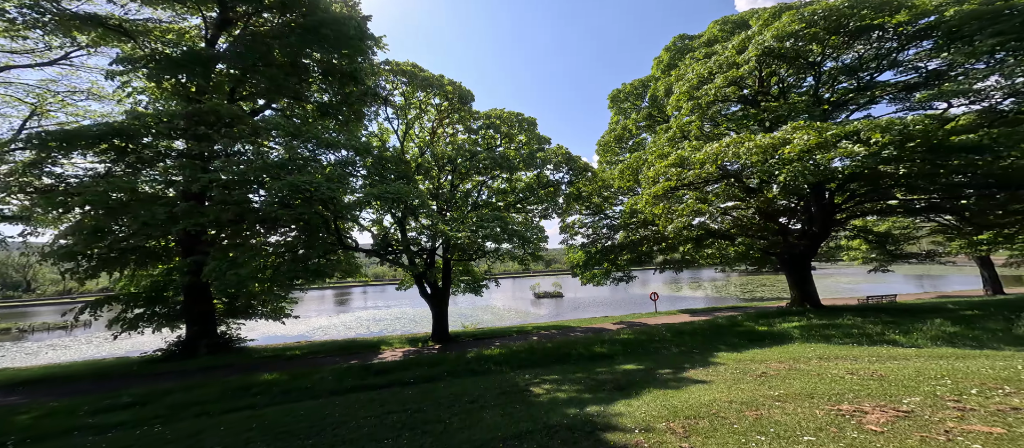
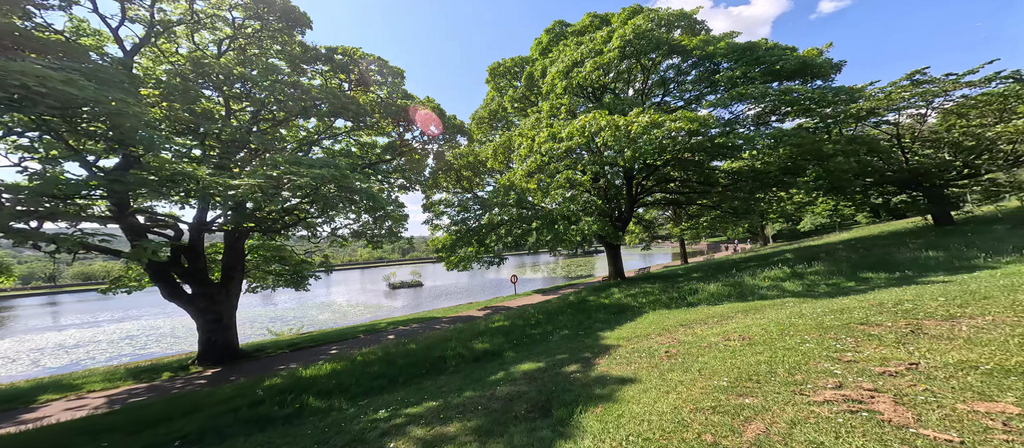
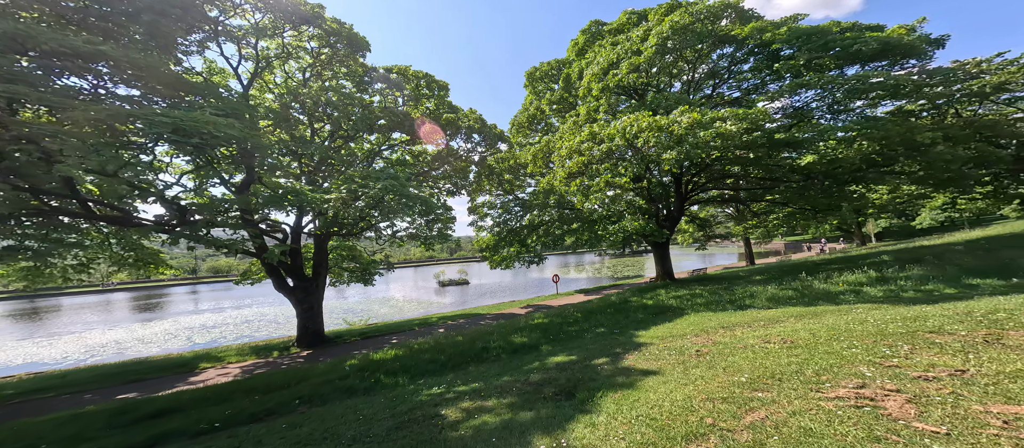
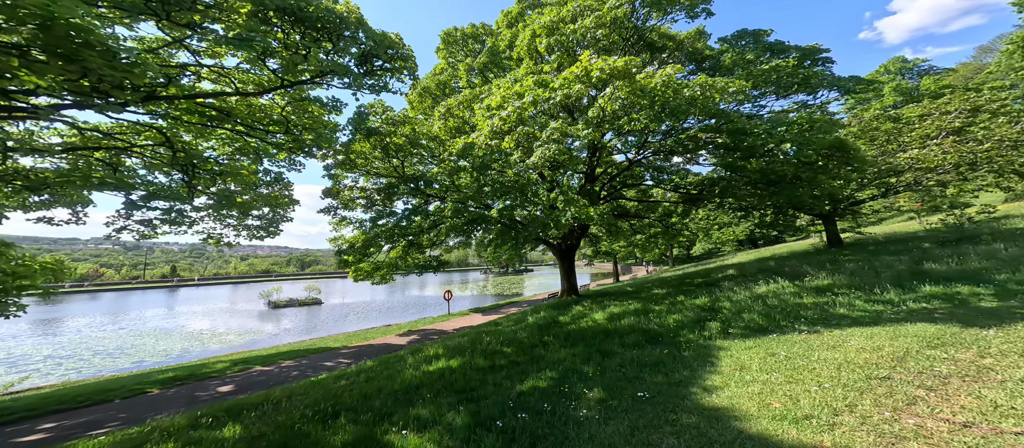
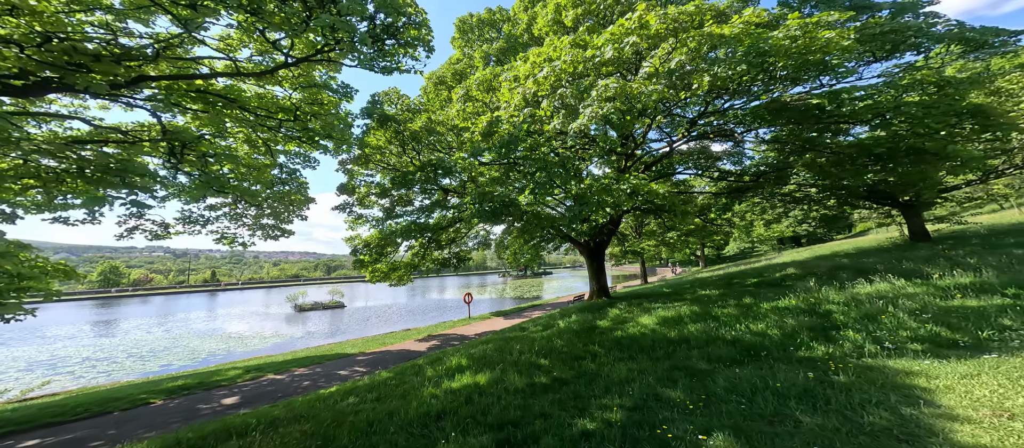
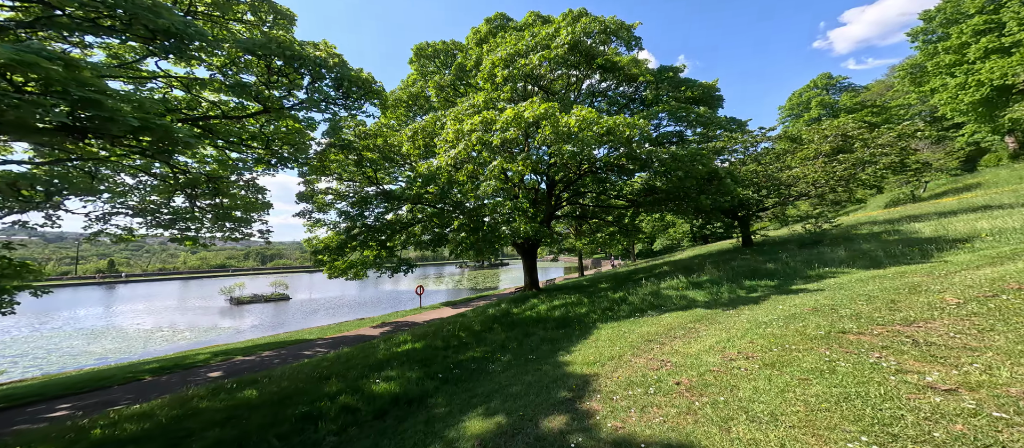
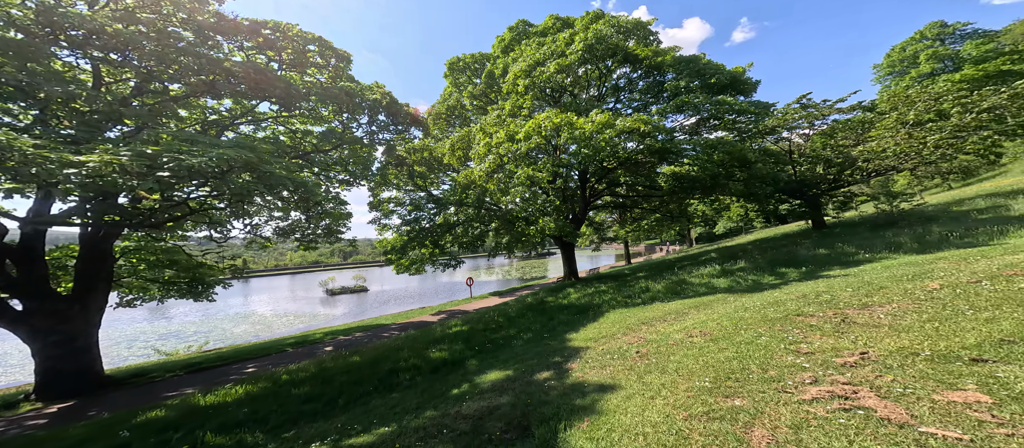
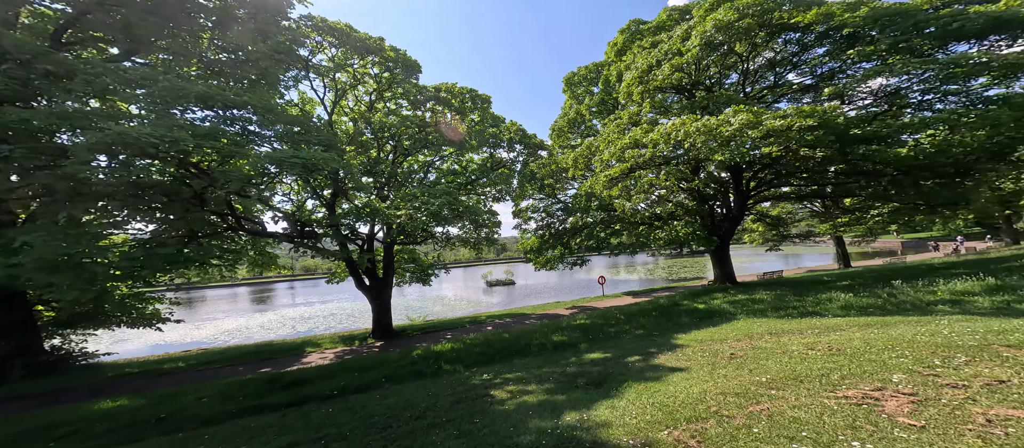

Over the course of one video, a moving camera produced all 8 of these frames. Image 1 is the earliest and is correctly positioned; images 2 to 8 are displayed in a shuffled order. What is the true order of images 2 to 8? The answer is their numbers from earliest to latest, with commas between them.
8, 3, 2, 7, 6, 4, 5
